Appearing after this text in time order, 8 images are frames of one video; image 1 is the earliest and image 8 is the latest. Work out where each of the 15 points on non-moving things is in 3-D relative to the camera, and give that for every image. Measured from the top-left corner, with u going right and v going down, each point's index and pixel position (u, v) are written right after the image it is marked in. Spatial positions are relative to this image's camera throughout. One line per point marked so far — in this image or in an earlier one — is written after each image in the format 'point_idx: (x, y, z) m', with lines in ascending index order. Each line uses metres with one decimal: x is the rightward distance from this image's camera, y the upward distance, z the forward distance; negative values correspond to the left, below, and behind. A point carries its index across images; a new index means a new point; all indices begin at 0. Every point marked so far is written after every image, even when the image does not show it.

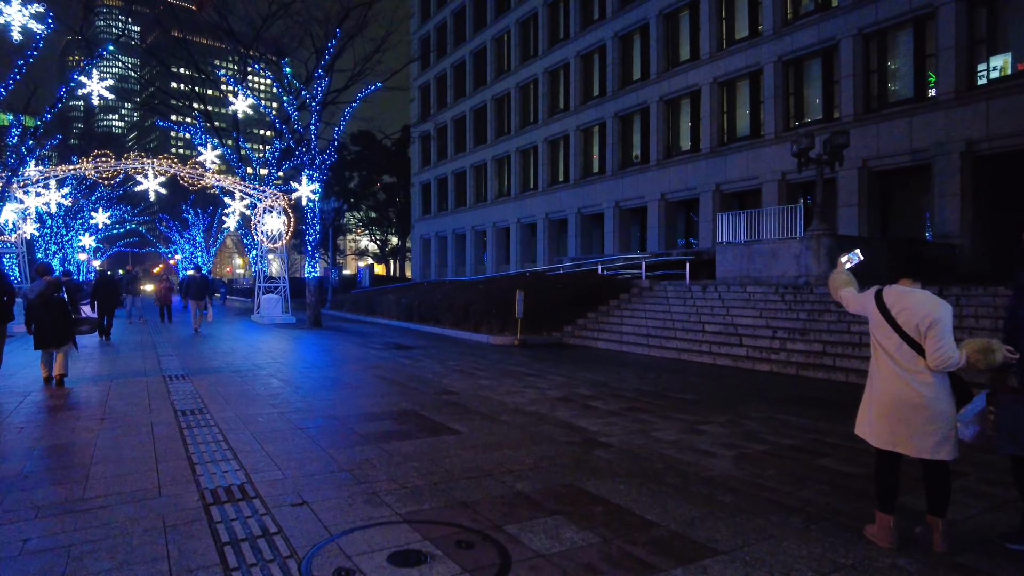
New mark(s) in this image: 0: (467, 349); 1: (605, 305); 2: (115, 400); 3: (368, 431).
0: (-1.0, -1.4, +14.6) m
1: (+2.6, -0.5, +17.9) m
2: (-4.8, -1.3, +7.9) m
3: (-1.3, -1.3, +6.0) m
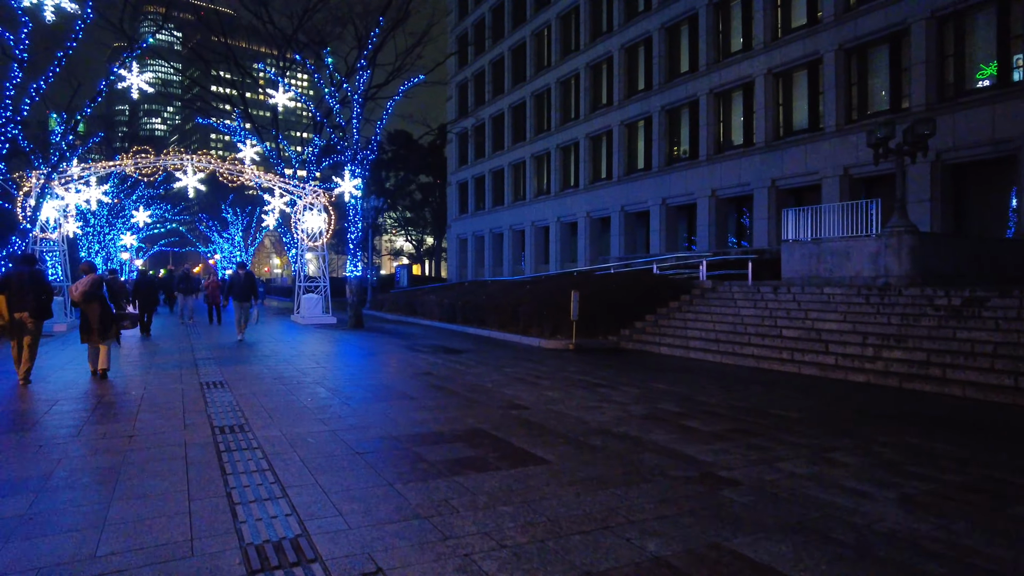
0: (+0.2, -1.4, +13.5) m
1: (+3.9, -0.5, +16.7) m
2: (-4.0, -1.3, +7.0) m
3: (-0.6, -1.3, +5.0) m
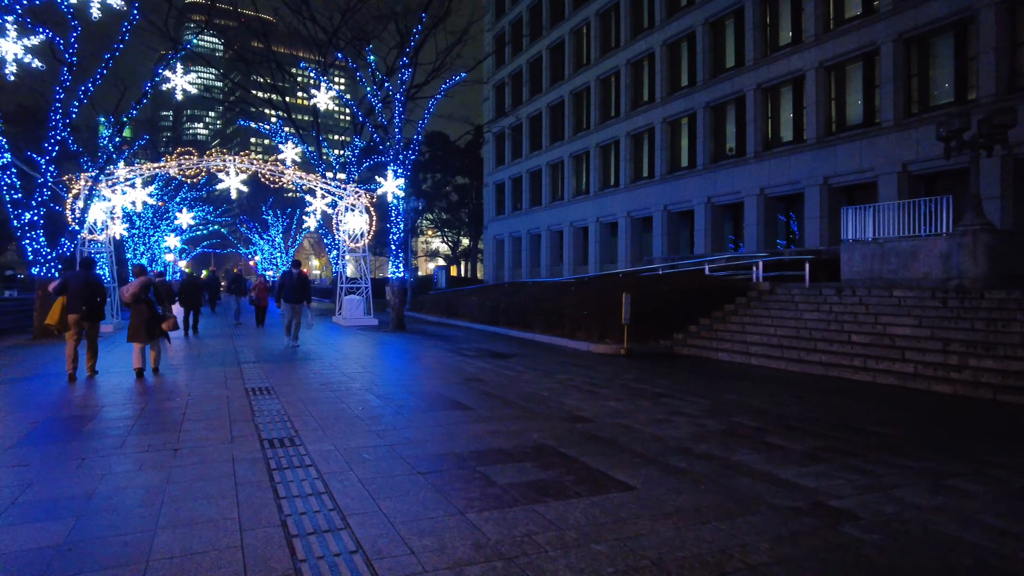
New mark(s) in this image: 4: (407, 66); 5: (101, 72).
0: (+1.2, -1.4, +13.0) m
1: (+5.1, -0.5, +15.9) m
2: (-3.3, -1.3, +6.7) m
3: (0.0, -1.3, +4.5) m
4: (-3.1, +6.7, +19.6) m
5: (-10.6, +5.6, +16.9) m
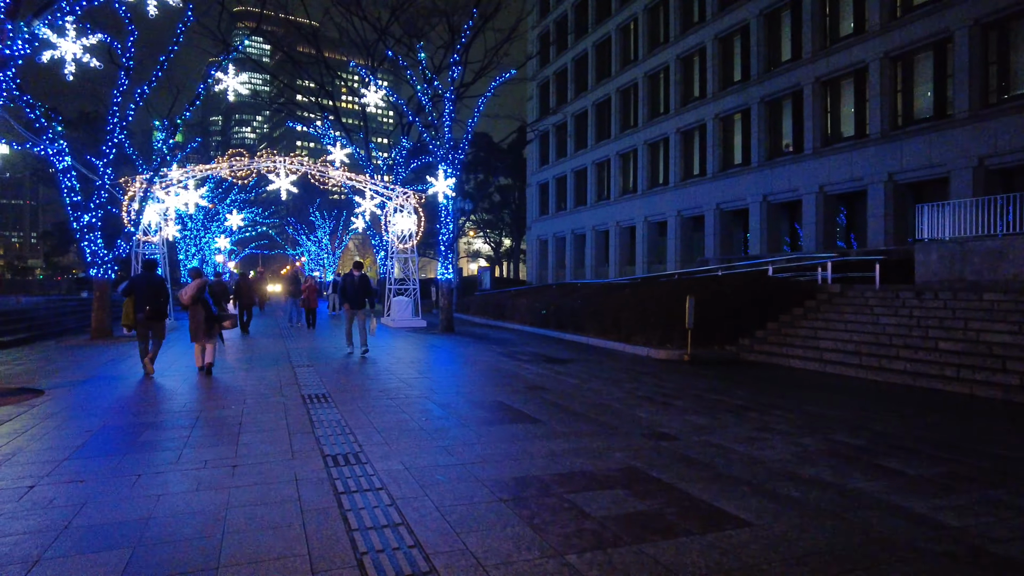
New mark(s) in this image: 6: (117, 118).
0: (+2.3, -1.5, +12.3) m
1: (+6.3, -0.6, +15.0) m
2: (-2.6, -1.3, +6.4) m
3: (+0.6, -1.4, +4.0) m
4: (-1.6, +6.6, +19.2) m
5: (-9.2, +5.6, +17.0) m
6: (-10.9, +4.7, +18.0) m
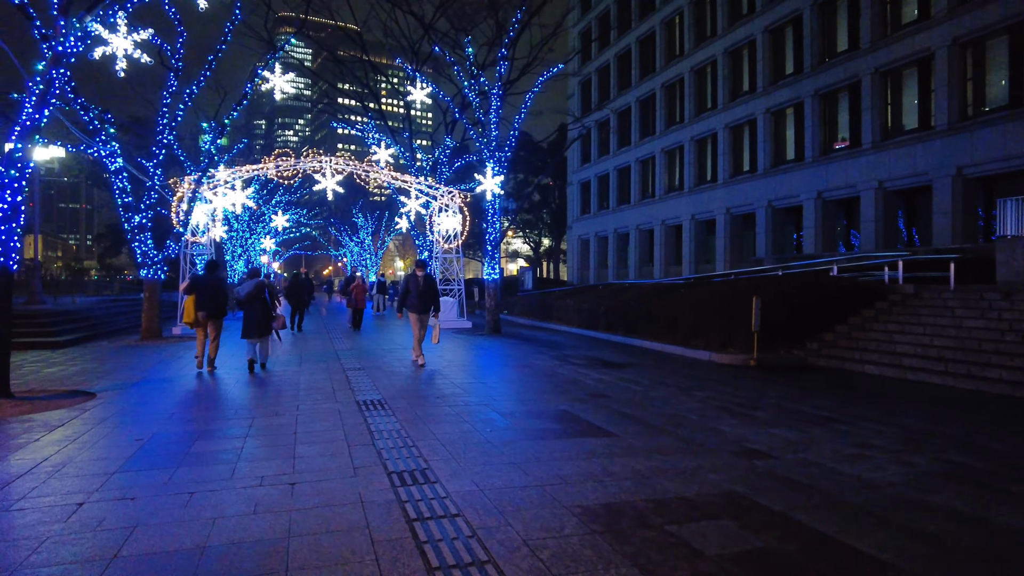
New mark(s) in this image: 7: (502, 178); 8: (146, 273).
0: (+3.3, -1.5, +11.7) m
1: (+7.5, -0.6, +14.1) m
2: (-1.9, -1.4, +6.0) m
3: (+1.1, -1.4, +3.4) m
4: (-0.2, +6.6, +18.8) m
5: (-8.0, +5.6, +16.9) m
6: (-9.6, +4.7, +18.1) m
7: (-0.3, +3.3, +19.3) m
8: (-9.9, +0.4, +17.6) m
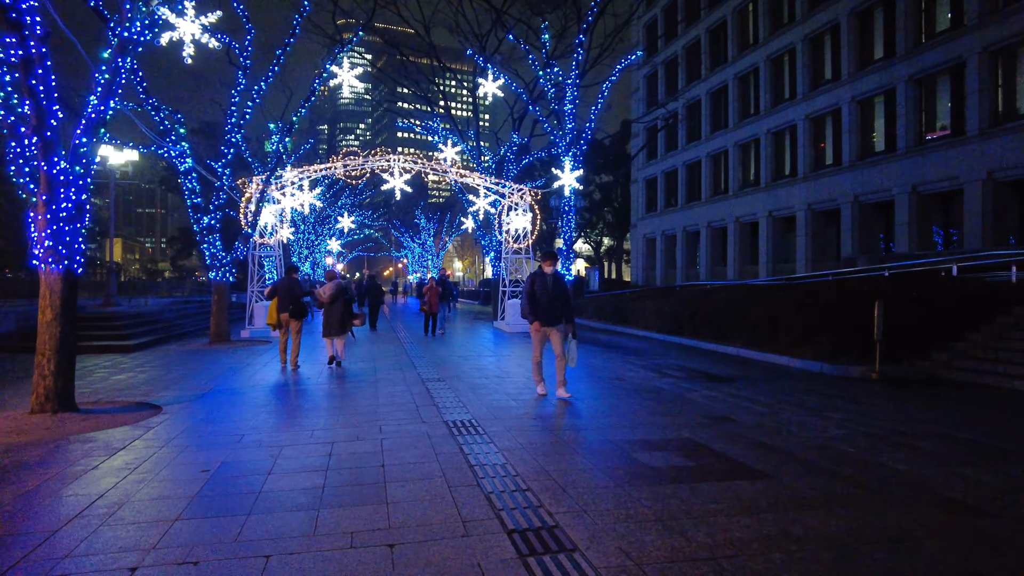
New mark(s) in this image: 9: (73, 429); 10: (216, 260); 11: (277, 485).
0: (+4.7, -1.5, +10.3) m
1: (+9.1, -0.7, +12.4) m
2: (-0.9, -1.4, +5.1) m
3: (+1.9, -1.4, +2.3) m
4: (+1.8, +6.6, +17.7) m
5: (-6.0, +5.5, +16.5) m
6: (-7.6, +4.6, +17.7) m
7: (+1.8, +3.2, +18.1) m
8: (-7.9, +0.3, +17.4) m
9: (-4.6, -1.5, +6.8) m
10: (-8.0, +0.8, +17.6) m
11: (-1.7, -1.4, +4.7) m
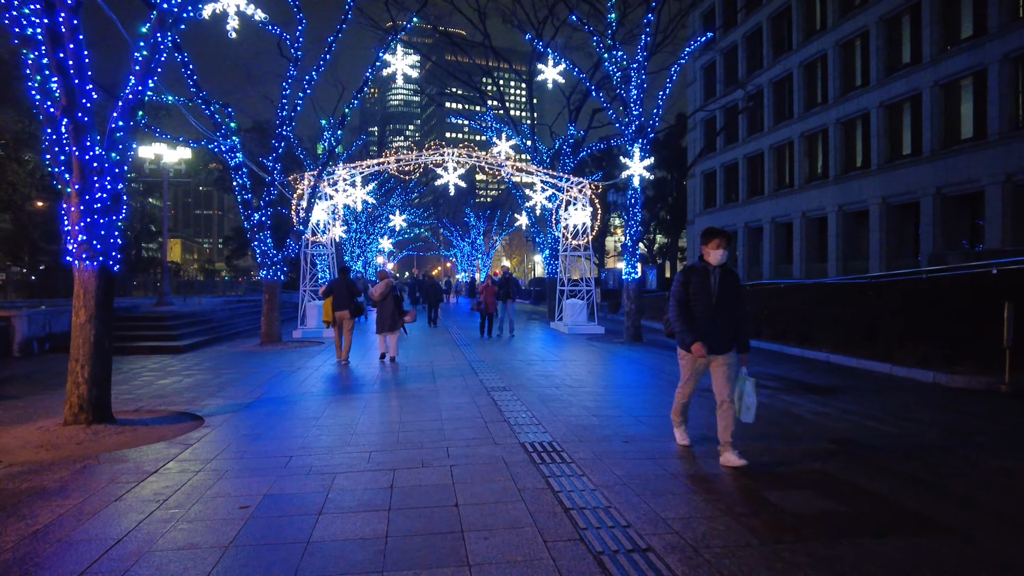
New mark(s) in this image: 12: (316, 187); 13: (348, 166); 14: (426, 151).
0: (+5.7, -1.5, +8.9) m
1: (+10.3, -0.6, +10.7) m
2: (-0.3, -1.4, +4.1) m
3: (+2.3, -1.4, +1.1) m
4: (+3.4, +6.6, +16.5) m
5: (-4.5, +5.6, +15.8) m
6: (-6.0, +4.6, +17.2) m
7: (+3.4, +3.2, +16.9) m
8: (-6.3, +0.4, +16.8) m
9: (-3.8, -1.4, +6.0) m
10: (-6.4, +0.8, +17.1) m
11: (-1.1, -1.4, +3.8) m
12: (-5.5, +2.8, +18.2) m
13: (-4.7, +3.6, +18.8) m
14: (-2.6, +4.1, +19.5) m
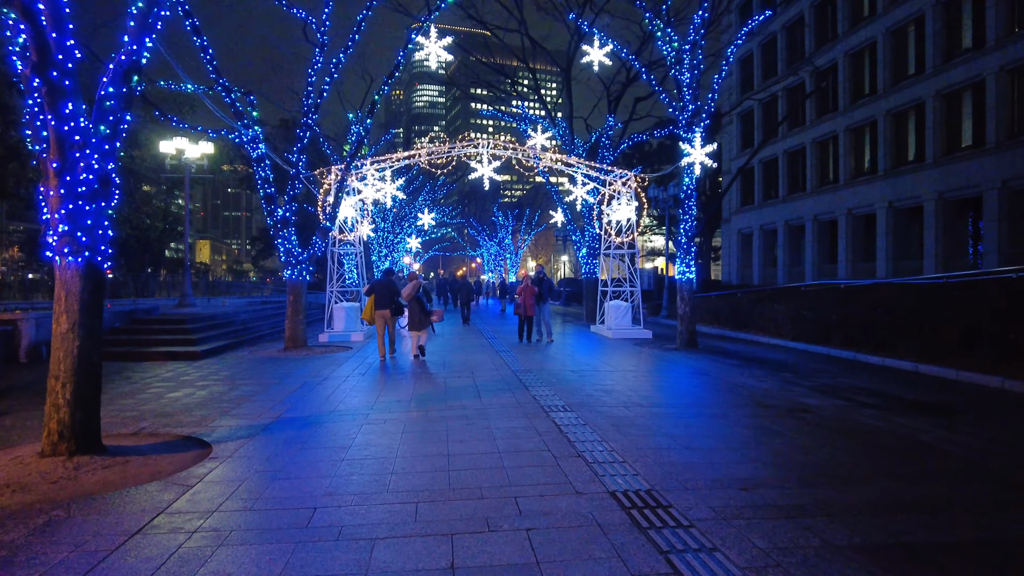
0: (+6.4, -1.5, +7.4) m
1: (+11.0, -0.7, +8.9) m
2: (+0.3, -1.4, +2.8) m
3: (+2.7, -1.4, -0.3) m
4: (+4.4, +6.6, +15.0) m
5: (-3.6, +5.5, +14.7) m
6: (-5.0, +4.6, +16.1) m
7: (+4.4, +3.2, +15.5) m
8: (-5.3, +0.3, +15.7) m
9: (-3.2, -1.5, +4.8) m
10: (-5.4, +0.8, +16.0) m
11: (-0.6, -1.4, +2.5) m
12: (-4.4, +2.8, +17.1) m
13: (-3.7, +3.5, +17.7) m
14: (-1.5, +4.1, +18.2) m
